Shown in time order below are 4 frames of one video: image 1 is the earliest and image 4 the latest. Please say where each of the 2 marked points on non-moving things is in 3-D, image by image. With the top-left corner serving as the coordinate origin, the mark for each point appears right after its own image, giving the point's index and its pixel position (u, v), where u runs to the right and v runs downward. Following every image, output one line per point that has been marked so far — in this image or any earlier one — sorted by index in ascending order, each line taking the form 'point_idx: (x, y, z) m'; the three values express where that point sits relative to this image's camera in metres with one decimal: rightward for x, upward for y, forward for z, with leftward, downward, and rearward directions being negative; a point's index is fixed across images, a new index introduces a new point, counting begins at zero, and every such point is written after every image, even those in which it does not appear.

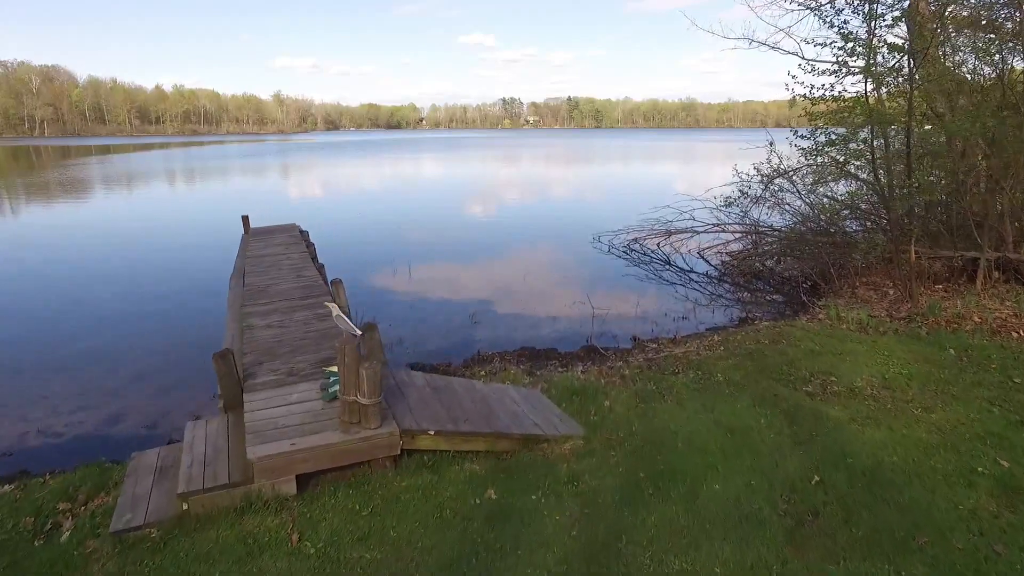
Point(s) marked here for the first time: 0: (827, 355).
0: (+4.9, -1.1, +6.9) m
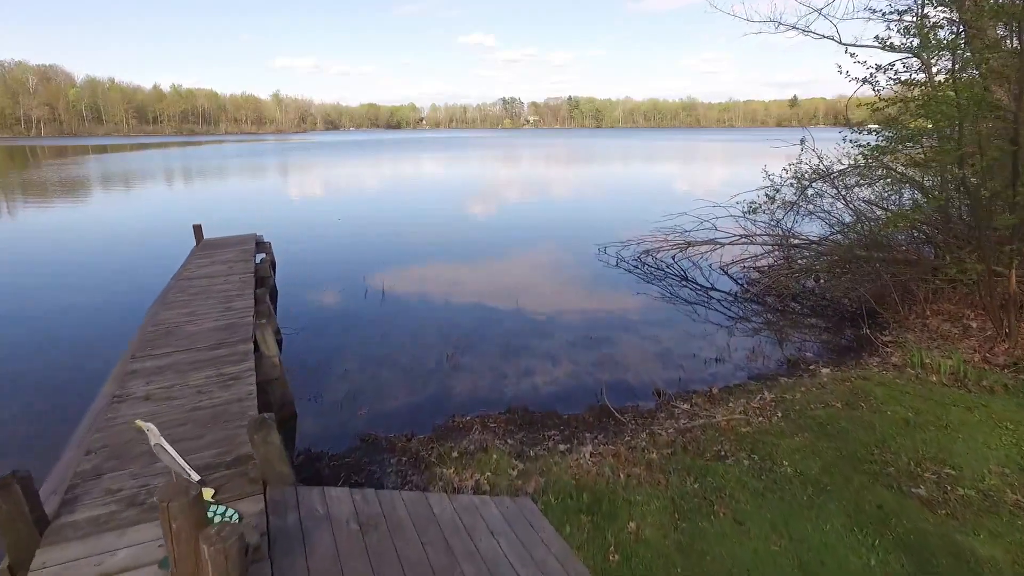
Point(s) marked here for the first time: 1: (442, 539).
0: (+4.7, -1.6, +5.0) m
1: (-0.5, -1.9, +3.4) m
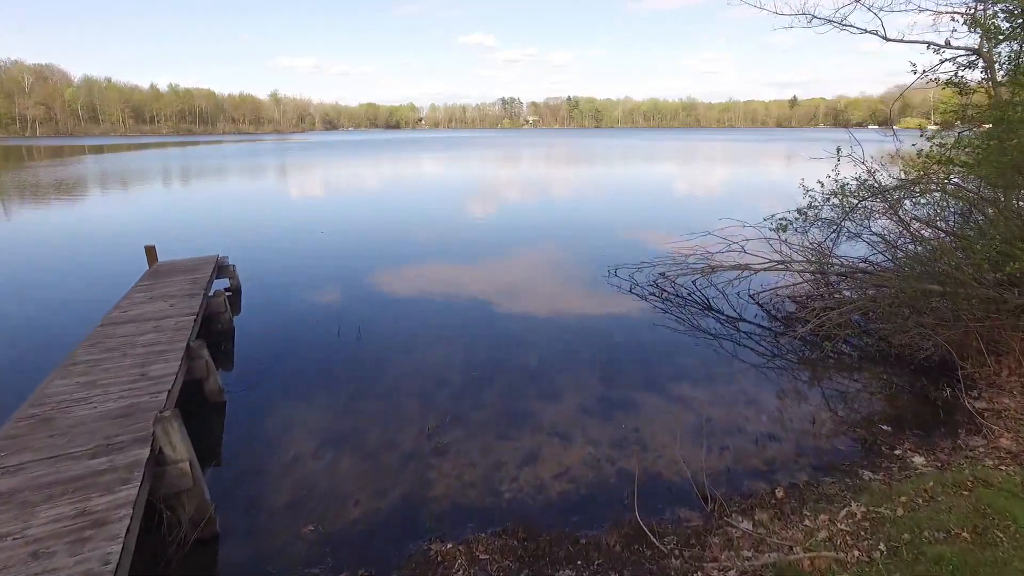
0: (+4.7, -2.4, +3.4) m
1: (-0.5, -2.7, +1.8) m
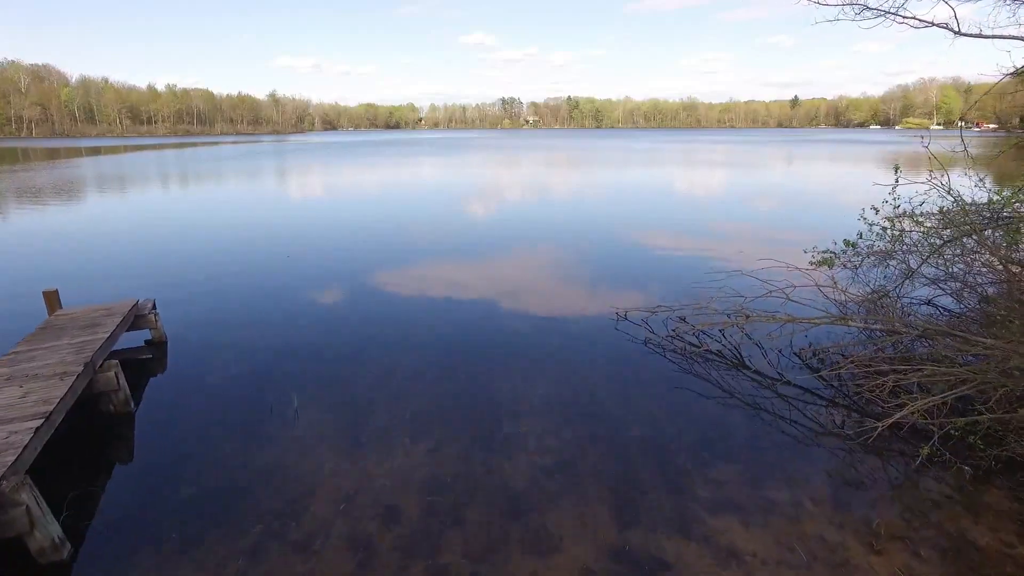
0: (+4.5, -3.5, +1.3) m
1: (-0.8, -3.7, -0.3) m
